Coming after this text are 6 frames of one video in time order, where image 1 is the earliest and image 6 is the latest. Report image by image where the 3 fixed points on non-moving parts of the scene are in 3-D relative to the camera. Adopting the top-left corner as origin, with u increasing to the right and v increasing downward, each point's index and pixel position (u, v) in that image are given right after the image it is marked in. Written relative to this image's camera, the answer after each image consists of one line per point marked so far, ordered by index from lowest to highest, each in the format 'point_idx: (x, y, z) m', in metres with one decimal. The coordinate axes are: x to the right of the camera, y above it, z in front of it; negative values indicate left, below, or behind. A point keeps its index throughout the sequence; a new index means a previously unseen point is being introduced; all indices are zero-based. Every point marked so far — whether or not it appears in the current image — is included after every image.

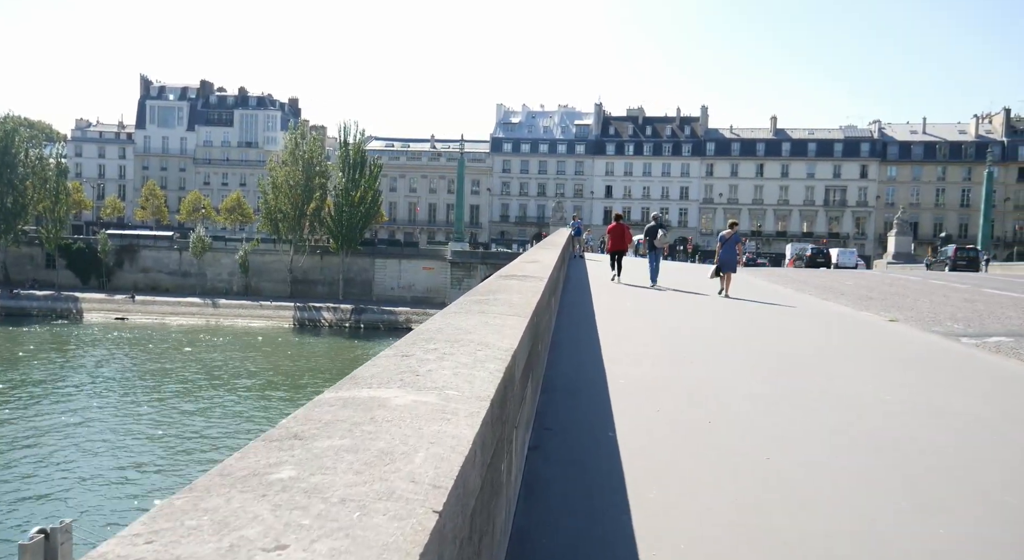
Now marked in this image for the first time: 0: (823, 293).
0: (+6.7, -0.3, +17.2) m
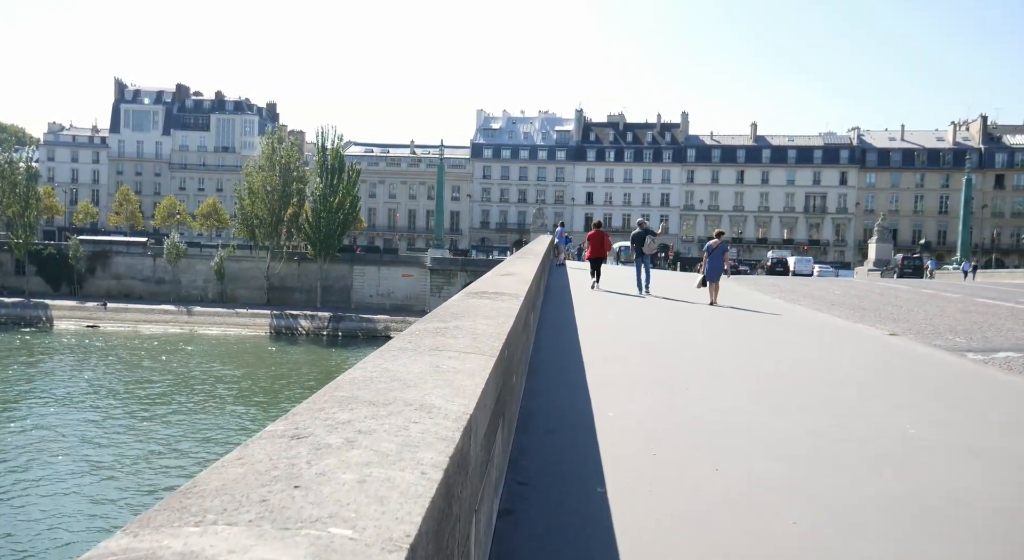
0: (+6.2, -0.5, +16.6) m
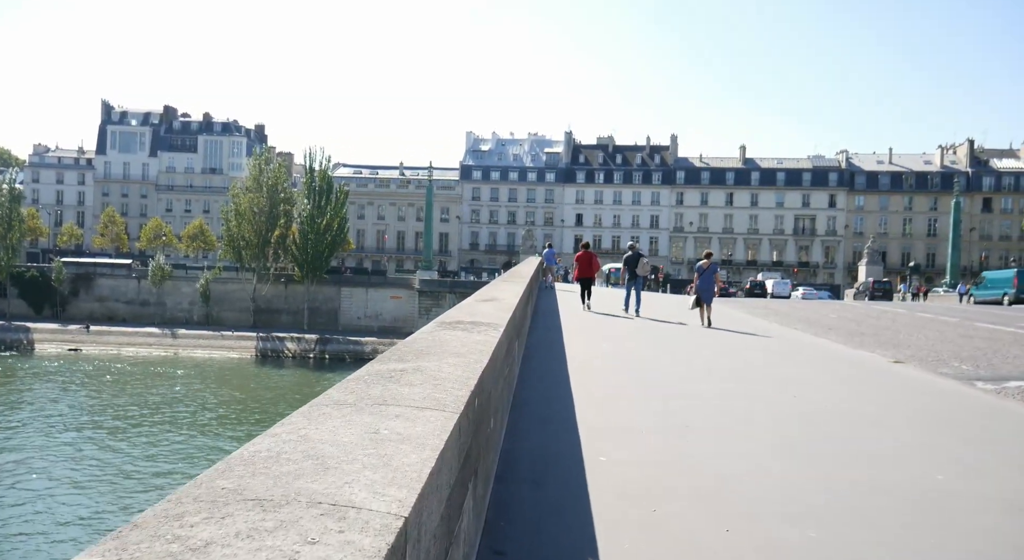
0: (+6.0, -0.9, +16.2) m
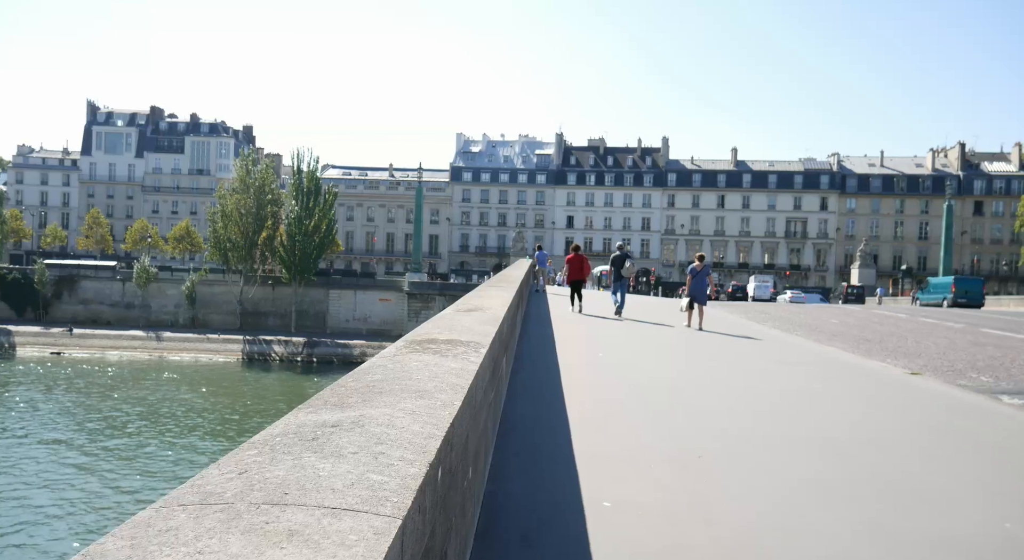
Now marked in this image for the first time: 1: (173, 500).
0: (+5.7, -1.0, +15.5) m
1: (-0.5, -0.3, +1.2) m
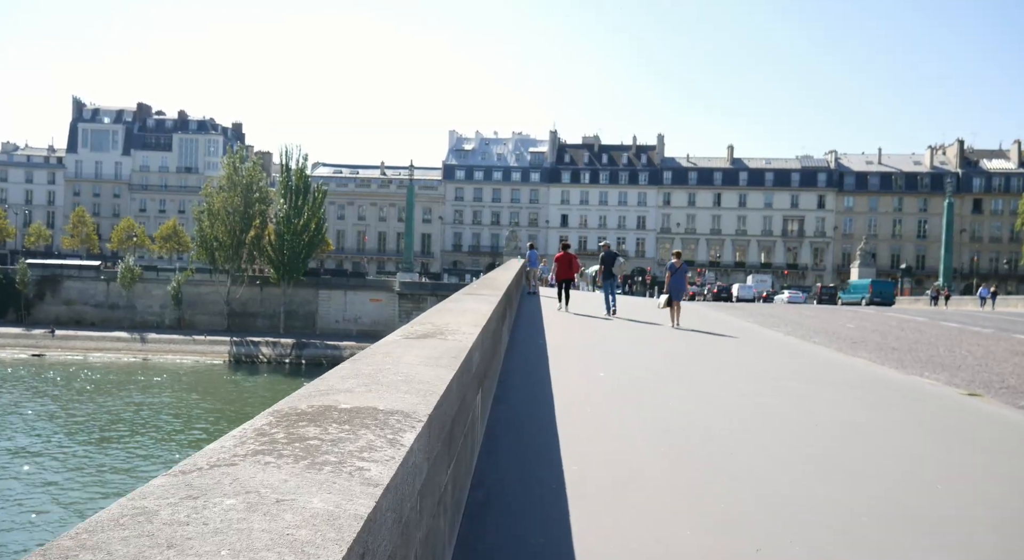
0: (+5.6, -1.0, +14.2) m
1: (-0.6, -0.4, -0.1) m
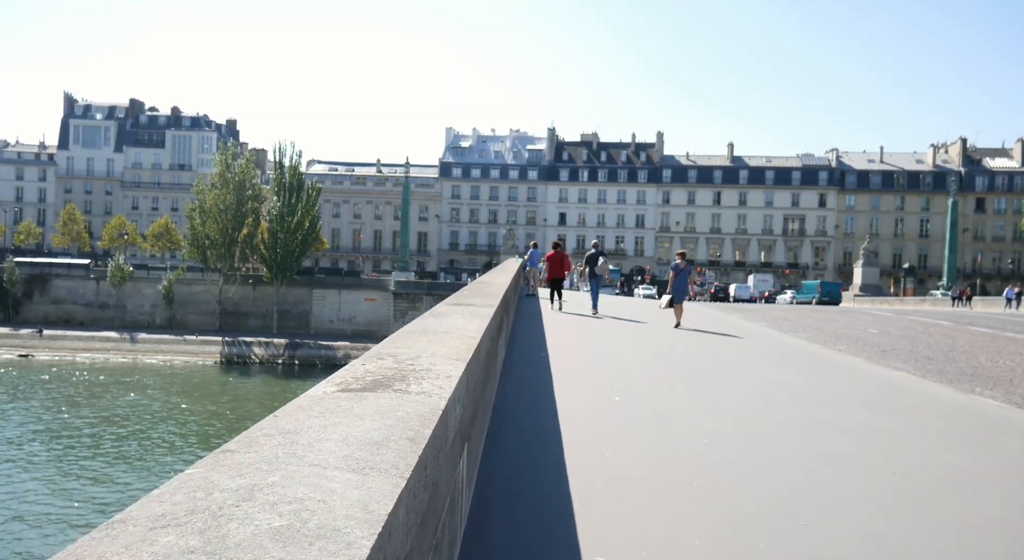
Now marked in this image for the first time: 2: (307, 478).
0: (+5.5, -1.1, +13.1) m
1: (-0.6, -0.4, -1.3) m
2: (-0.3, -0.3, +1.3) m
